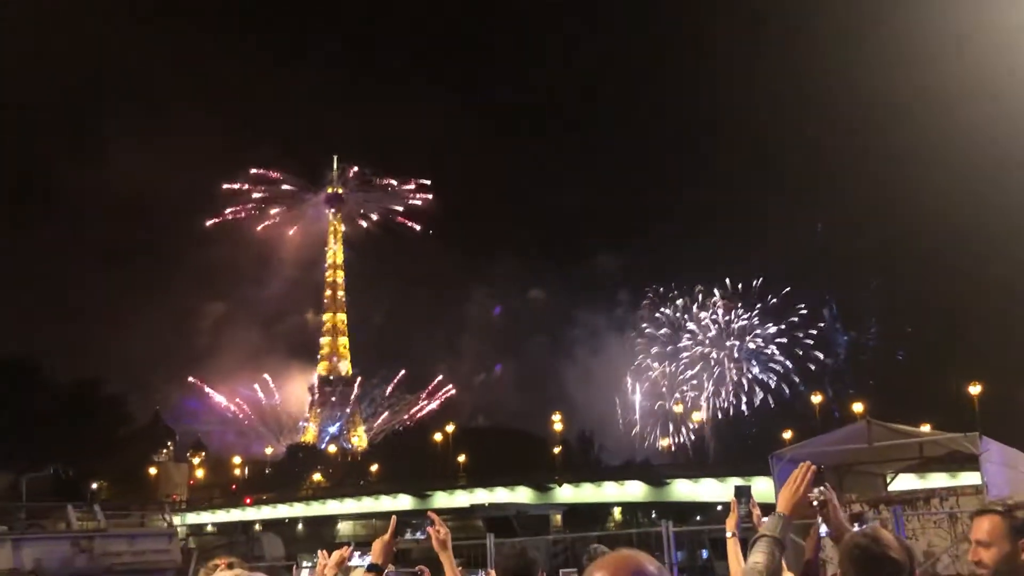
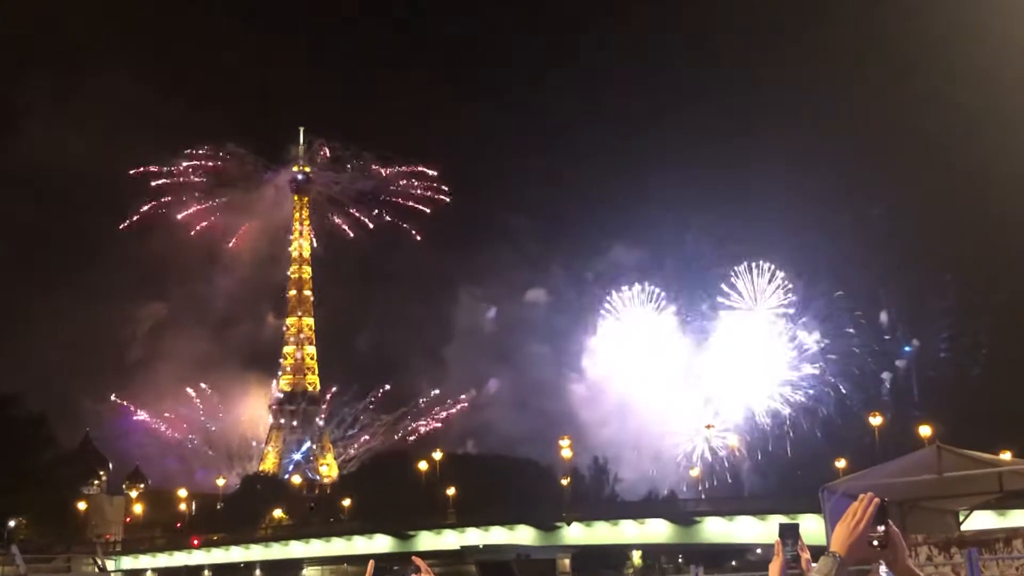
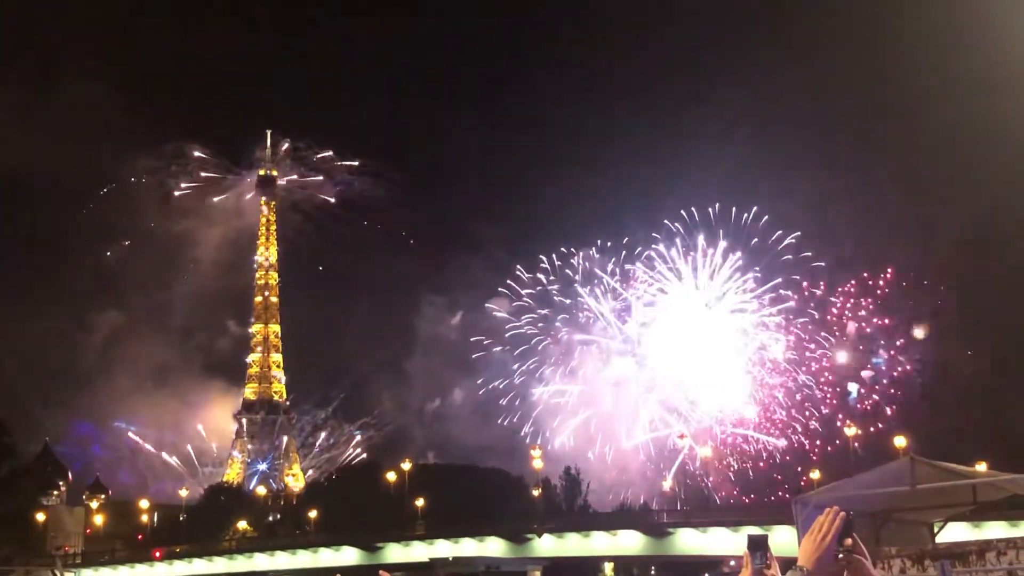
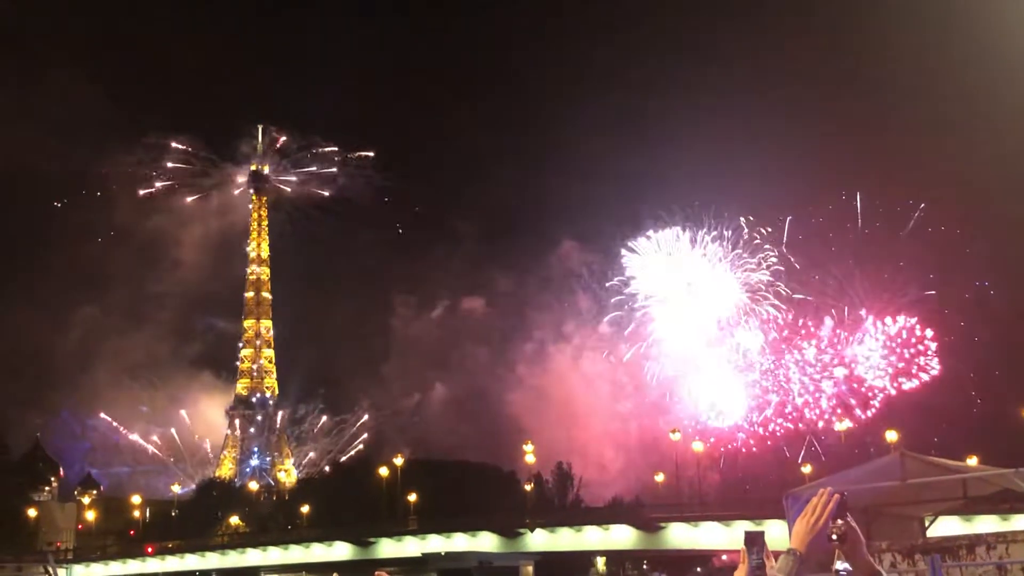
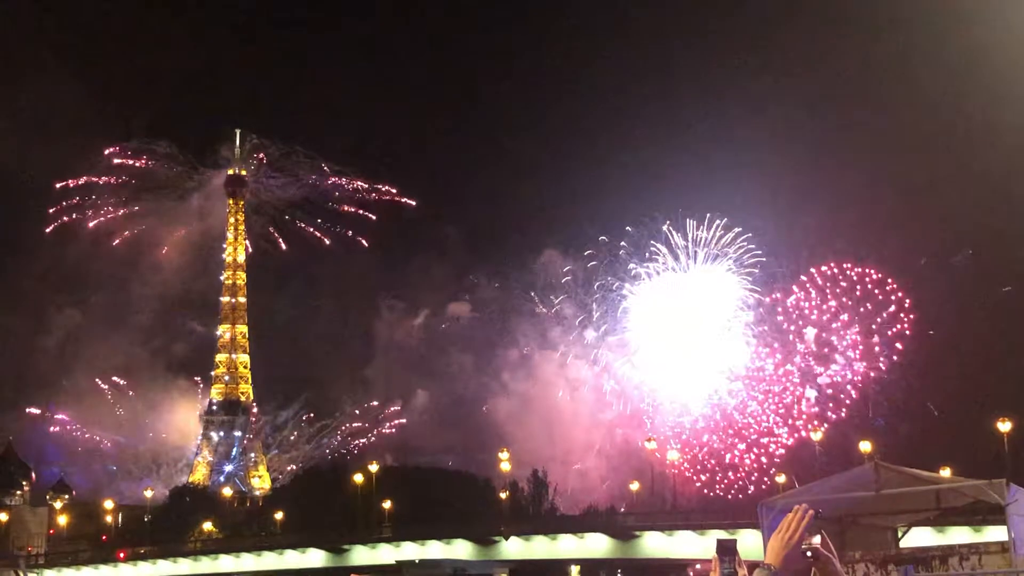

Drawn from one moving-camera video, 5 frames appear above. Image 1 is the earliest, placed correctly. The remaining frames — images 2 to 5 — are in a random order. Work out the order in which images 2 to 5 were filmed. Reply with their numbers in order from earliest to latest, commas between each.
2, 3, 5, 4
